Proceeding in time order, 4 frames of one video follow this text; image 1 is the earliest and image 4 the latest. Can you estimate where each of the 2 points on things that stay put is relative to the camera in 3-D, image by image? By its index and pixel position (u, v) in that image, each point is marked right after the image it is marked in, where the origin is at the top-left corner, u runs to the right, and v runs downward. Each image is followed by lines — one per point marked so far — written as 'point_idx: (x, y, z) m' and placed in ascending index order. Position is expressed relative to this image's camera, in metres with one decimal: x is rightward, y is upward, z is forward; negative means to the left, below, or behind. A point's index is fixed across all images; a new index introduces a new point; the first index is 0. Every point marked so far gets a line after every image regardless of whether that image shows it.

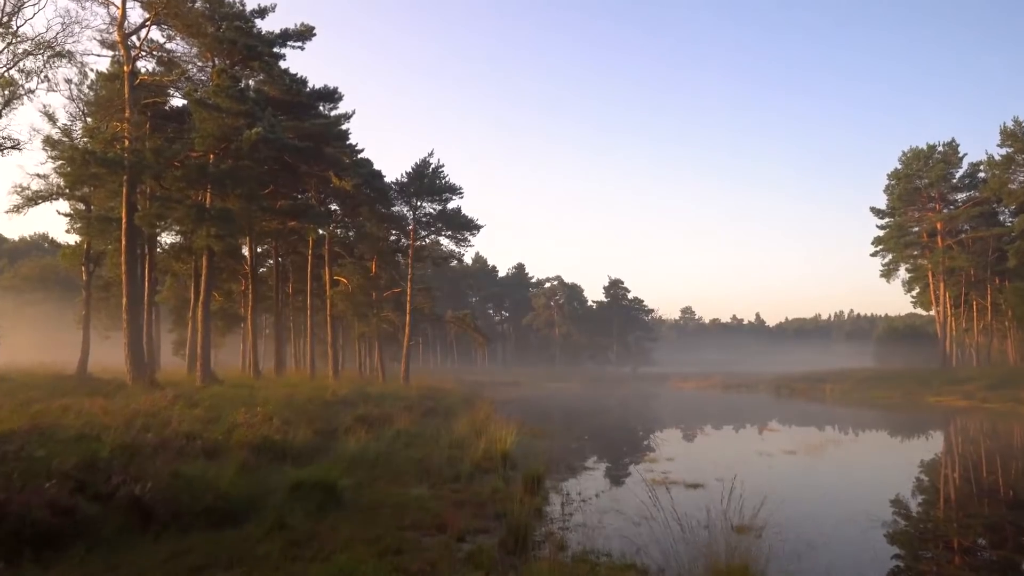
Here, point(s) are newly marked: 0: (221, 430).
0: (-5.3, -2.5, +12.2) m
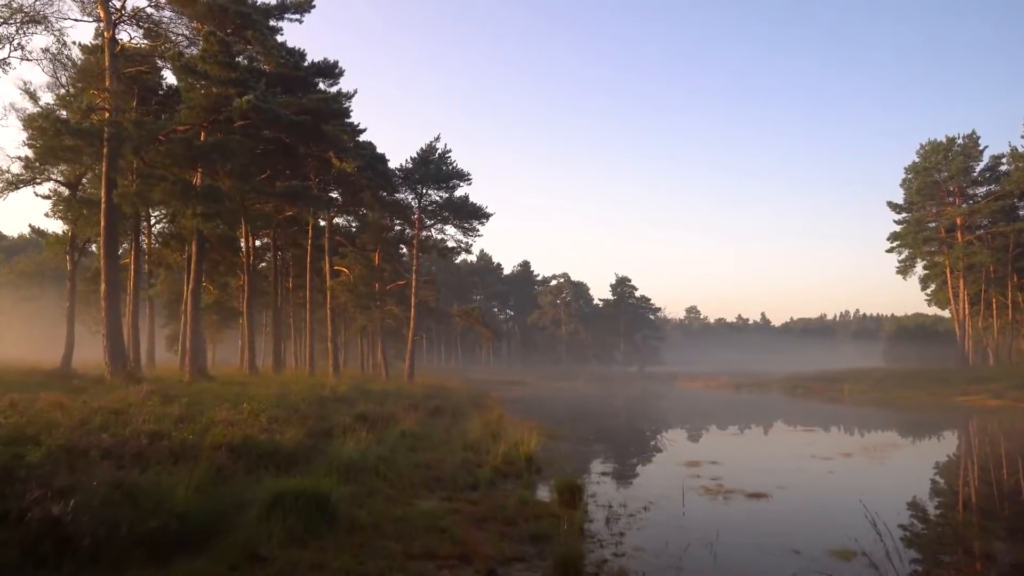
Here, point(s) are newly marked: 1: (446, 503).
0: (-4.8, -2.1, +10.3) m
1: (-0.9, -3.0, +9.4) m
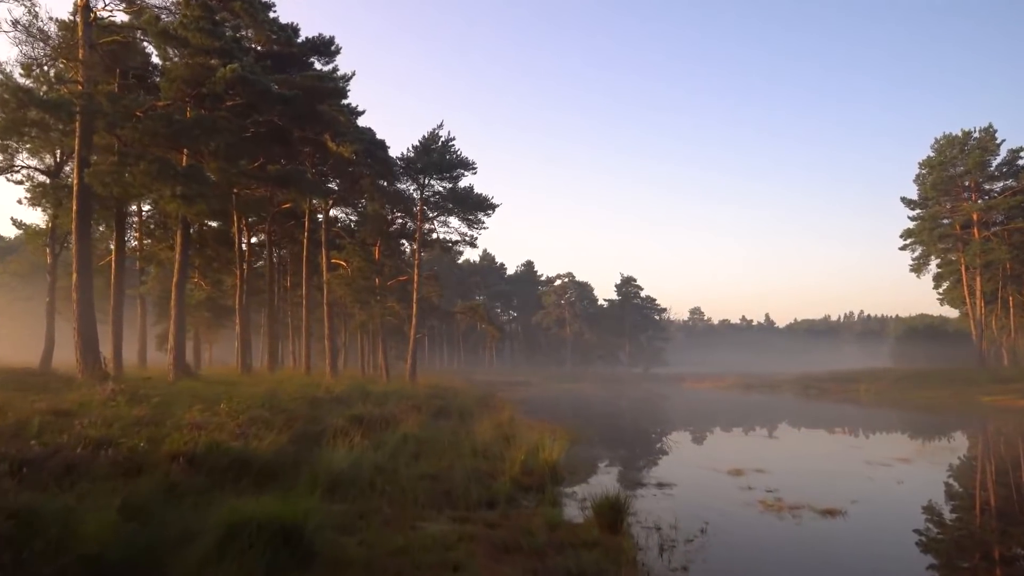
0: (-4.5, -1.8, +8.5) m
1: (-0.6, -2.7, +7.7) m
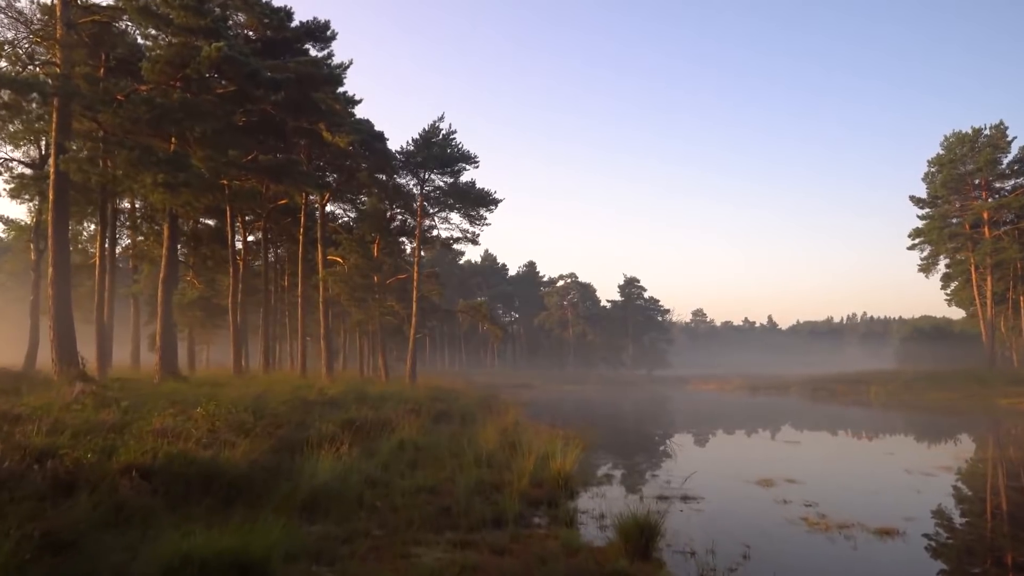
0: (-4.4, -1.7, +7.4) m
1: (-0.5, -2.5, +6.5) m
